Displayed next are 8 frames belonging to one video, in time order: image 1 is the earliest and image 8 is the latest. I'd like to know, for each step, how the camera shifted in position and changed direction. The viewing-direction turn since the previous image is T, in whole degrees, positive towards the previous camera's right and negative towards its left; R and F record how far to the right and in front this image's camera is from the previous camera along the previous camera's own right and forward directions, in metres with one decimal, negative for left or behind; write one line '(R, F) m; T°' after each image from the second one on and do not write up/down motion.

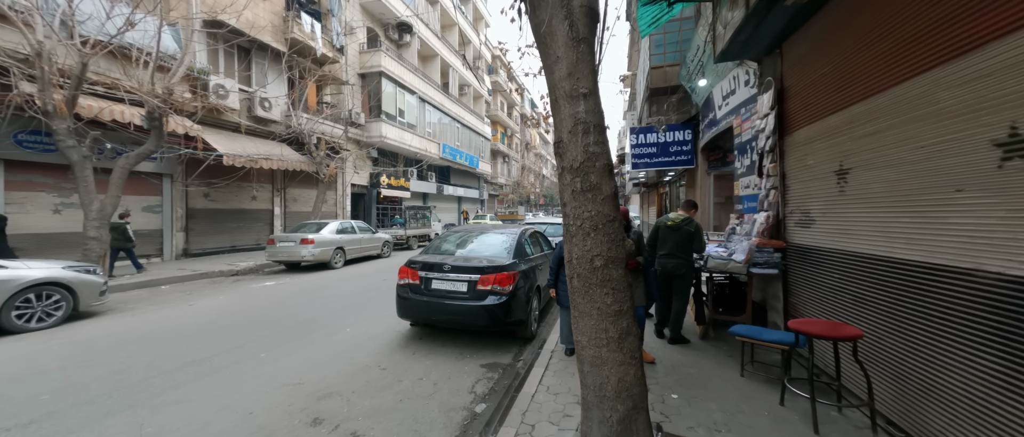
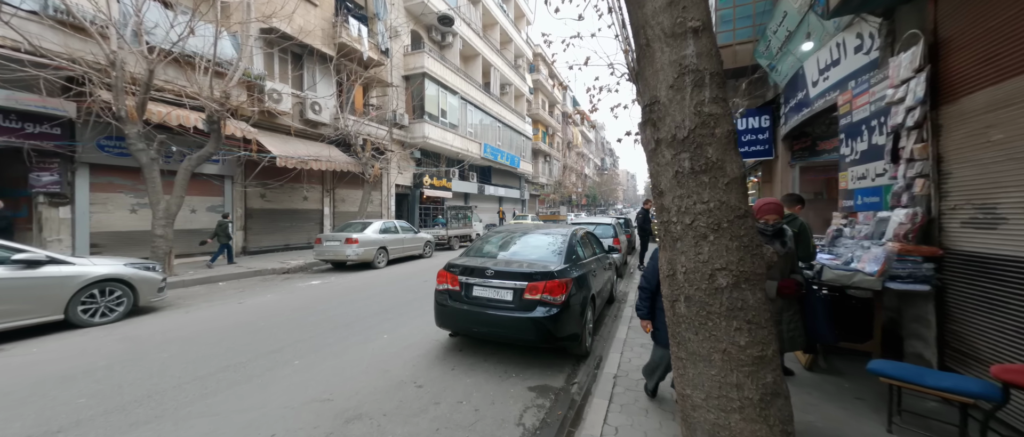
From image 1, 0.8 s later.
(-0.1, +0.6) m; -7°
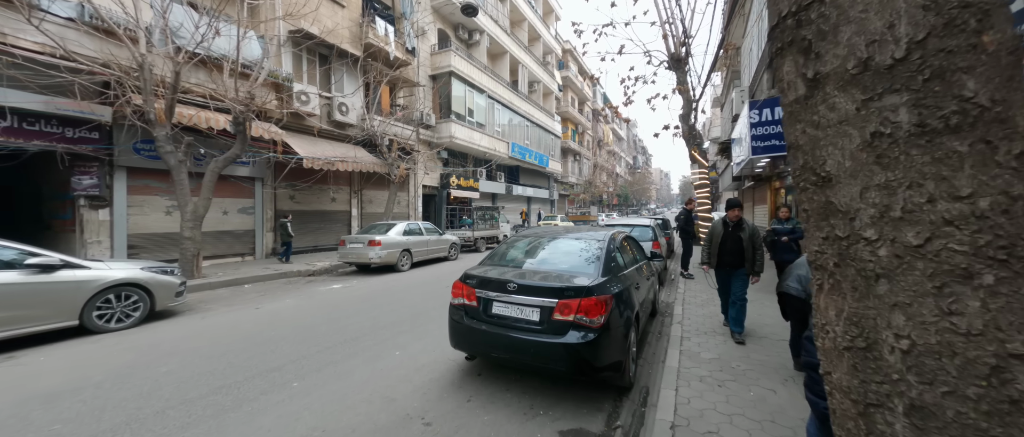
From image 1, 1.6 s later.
(0.0, +0.6) m; -5°
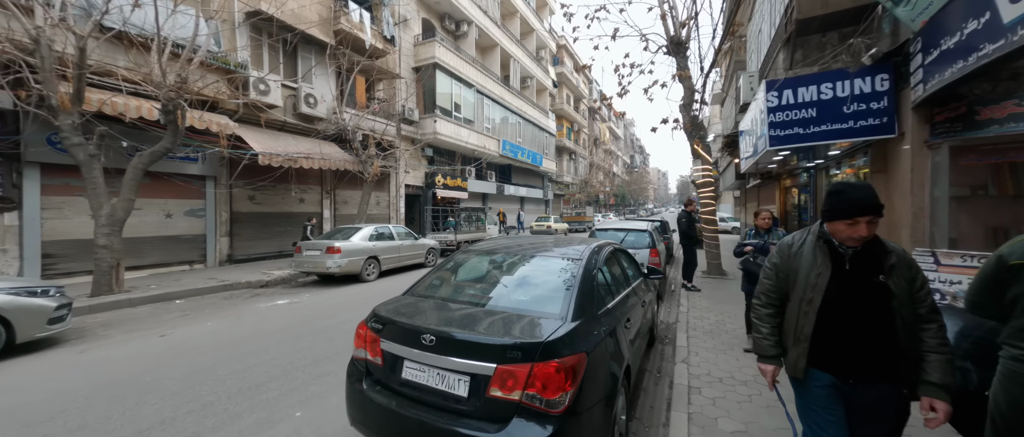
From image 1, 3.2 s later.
(+0.5, +1.1) m; 0°
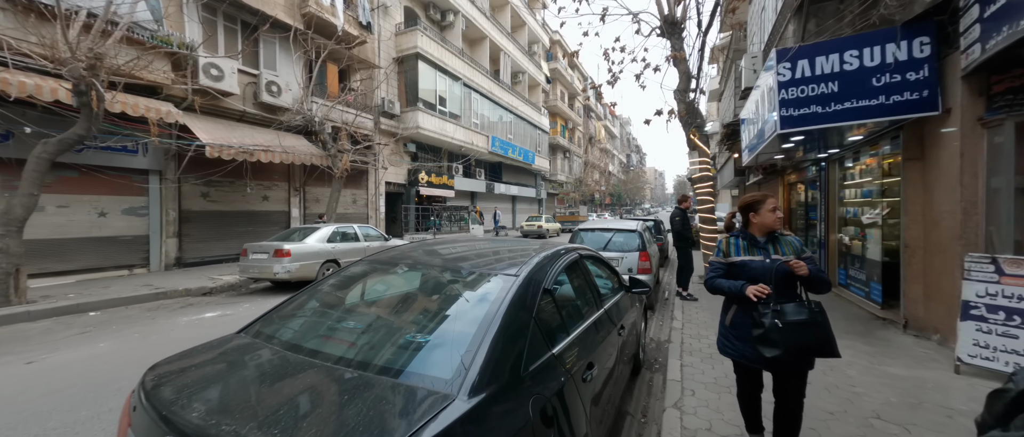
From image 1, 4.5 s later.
(+0.5, +0.9) m; 0°
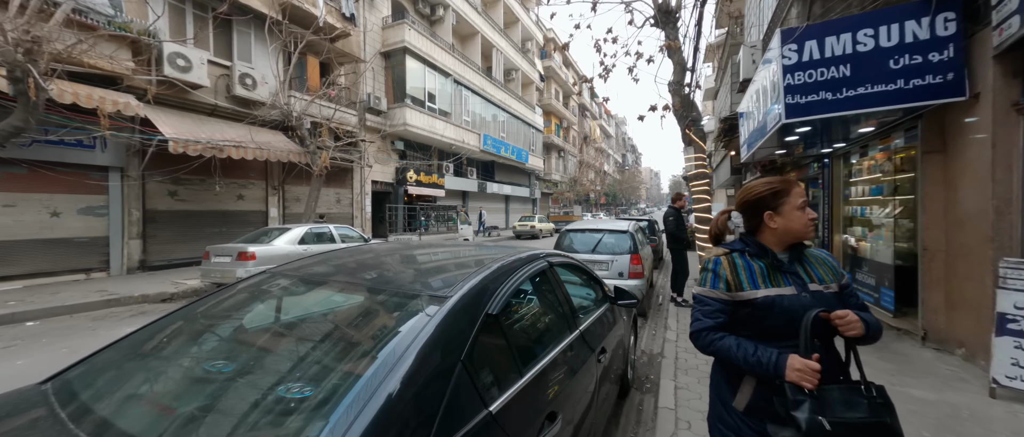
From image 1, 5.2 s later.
(+0.3, +0.5) m; +1°
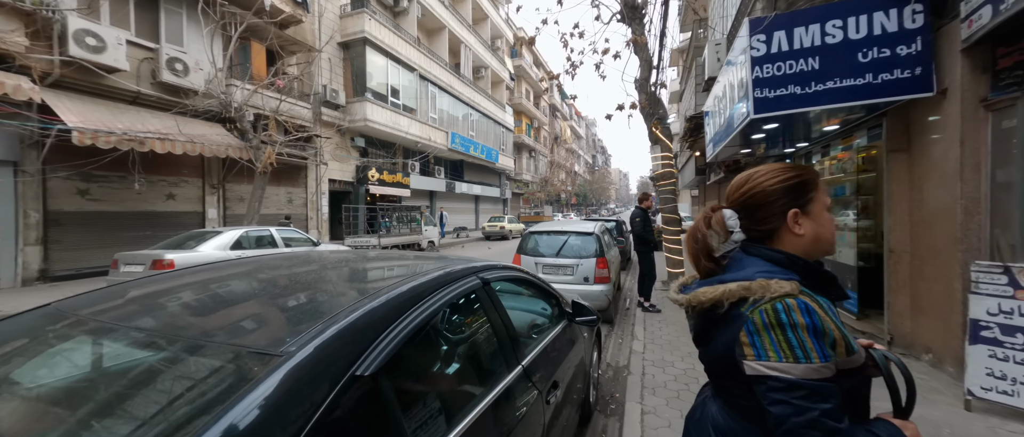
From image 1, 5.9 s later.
(+0.2, +0.5) m; +5°
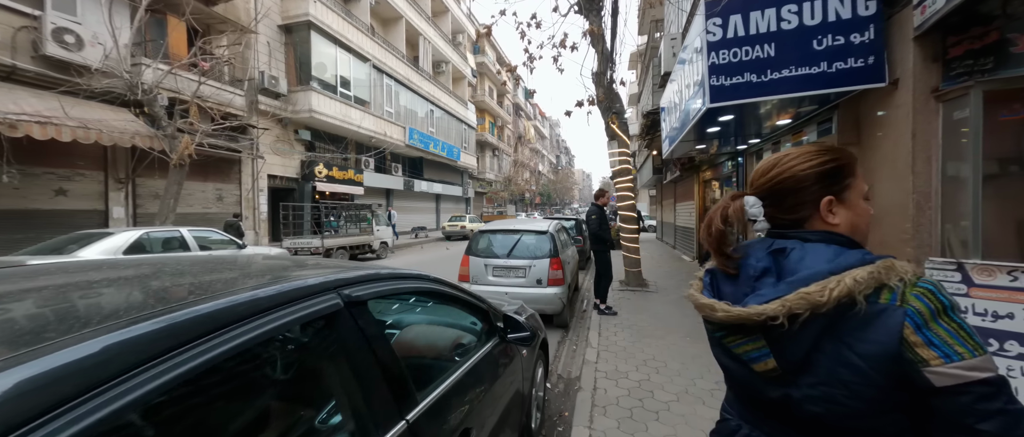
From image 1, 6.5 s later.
(+0.3, +0.5) m; +6°
